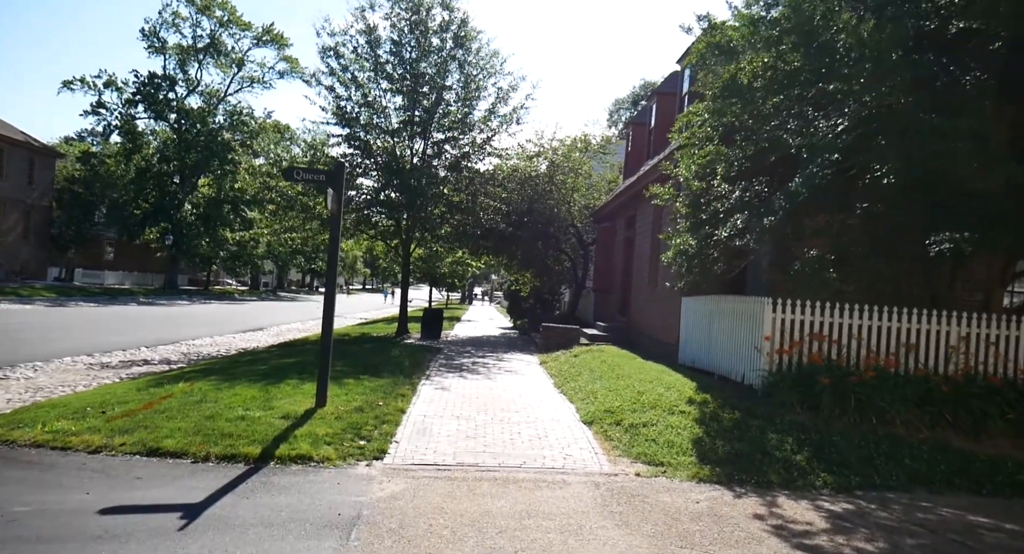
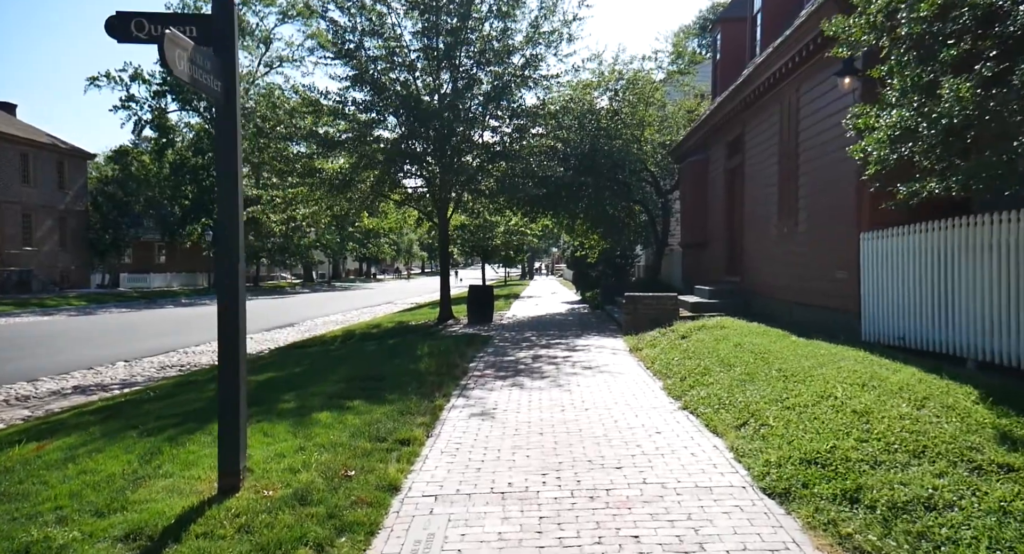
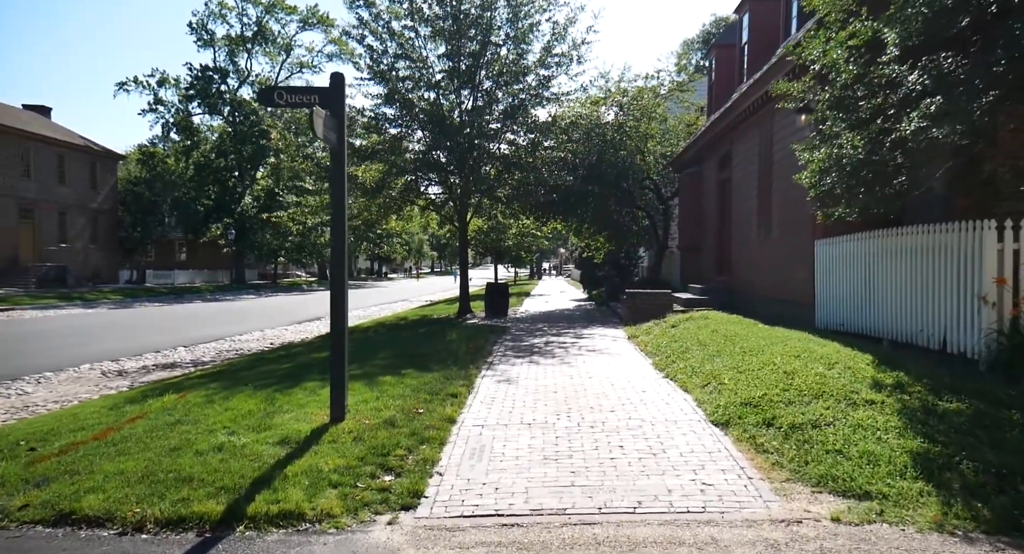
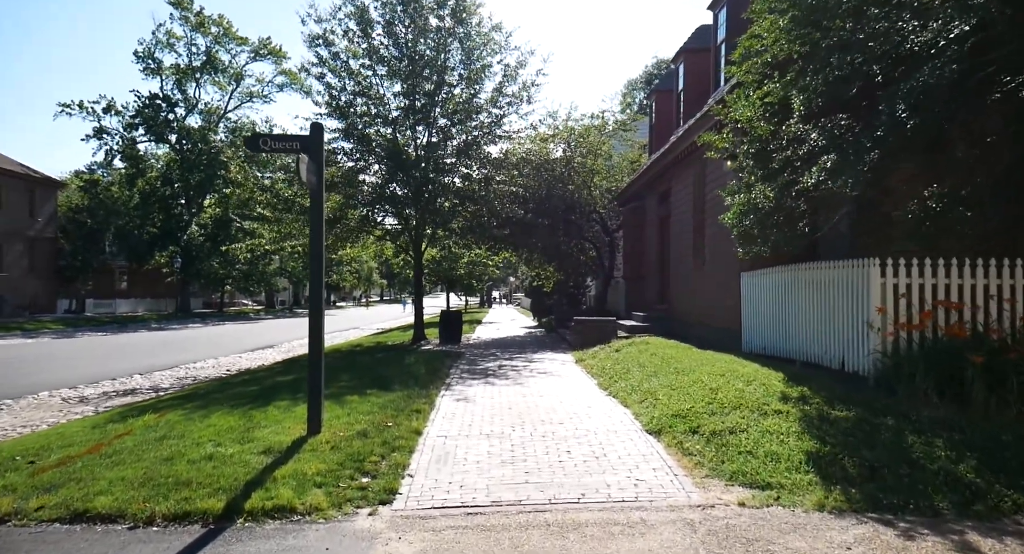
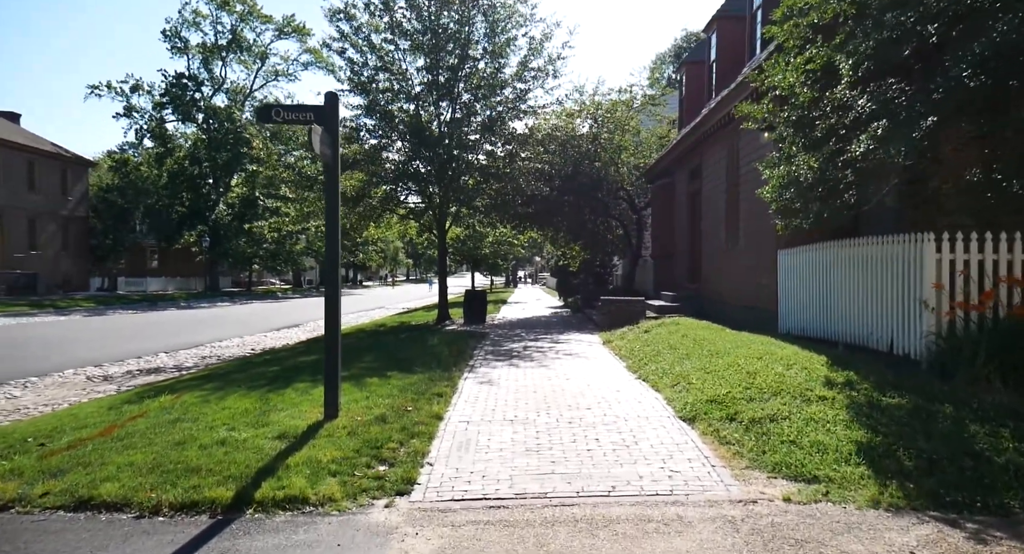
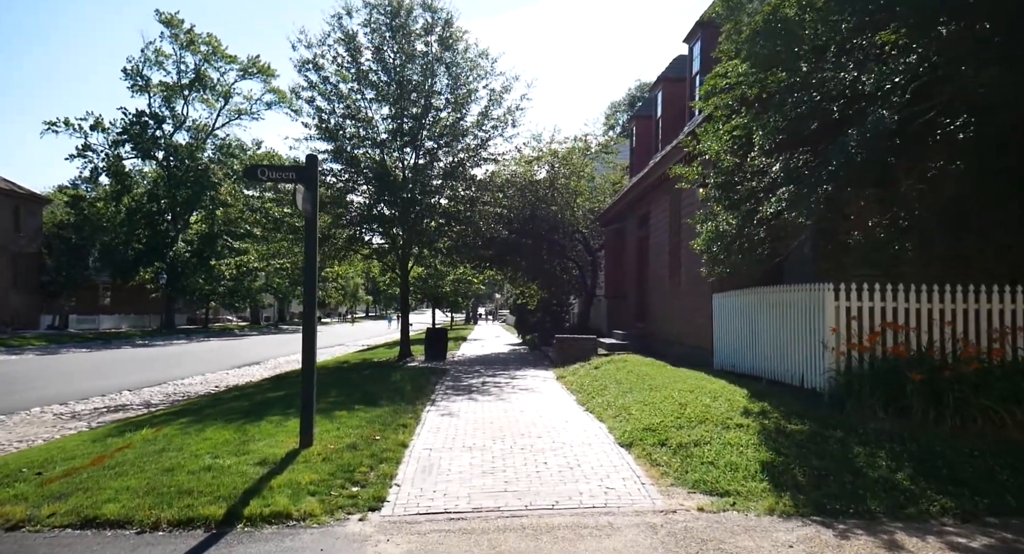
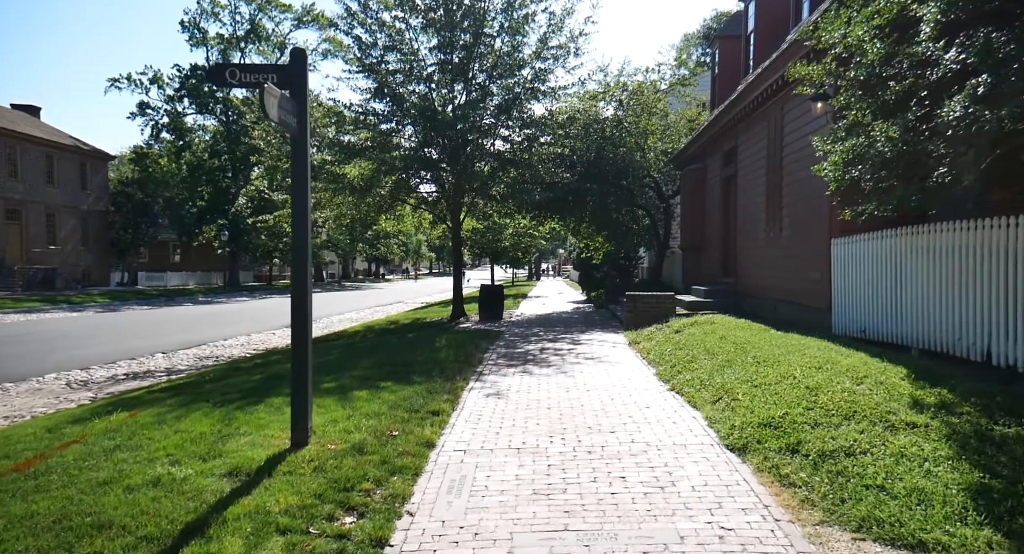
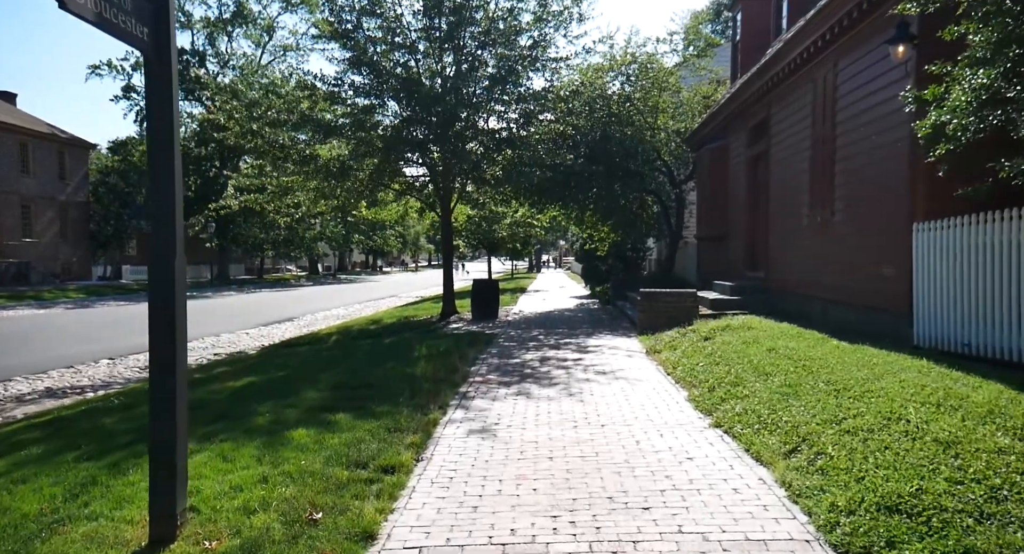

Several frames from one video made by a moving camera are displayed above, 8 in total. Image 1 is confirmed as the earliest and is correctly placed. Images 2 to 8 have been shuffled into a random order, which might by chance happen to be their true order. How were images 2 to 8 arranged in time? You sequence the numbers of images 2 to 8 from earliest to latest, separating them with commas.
6, 4, 5, 3, 7, 2, 8
